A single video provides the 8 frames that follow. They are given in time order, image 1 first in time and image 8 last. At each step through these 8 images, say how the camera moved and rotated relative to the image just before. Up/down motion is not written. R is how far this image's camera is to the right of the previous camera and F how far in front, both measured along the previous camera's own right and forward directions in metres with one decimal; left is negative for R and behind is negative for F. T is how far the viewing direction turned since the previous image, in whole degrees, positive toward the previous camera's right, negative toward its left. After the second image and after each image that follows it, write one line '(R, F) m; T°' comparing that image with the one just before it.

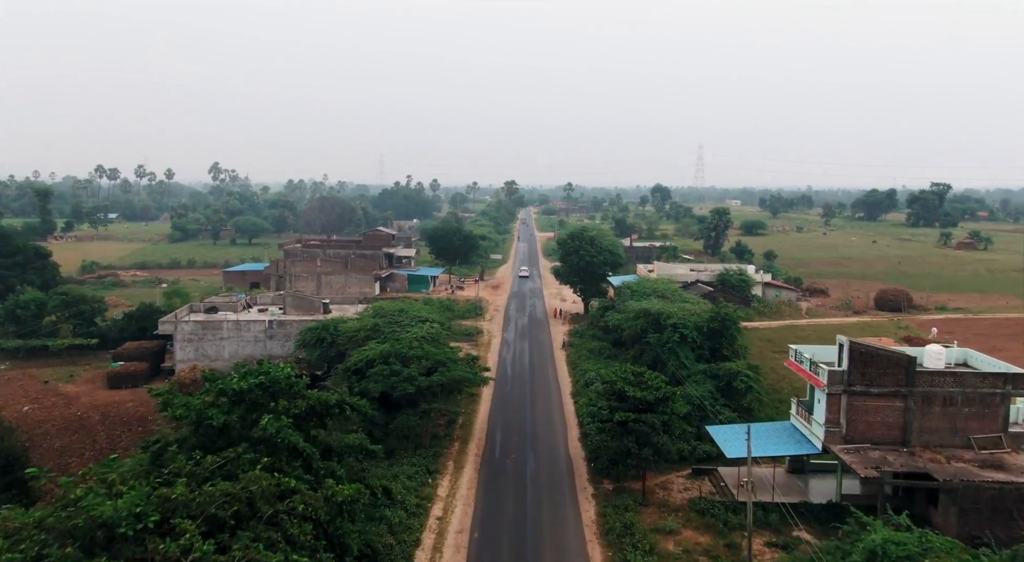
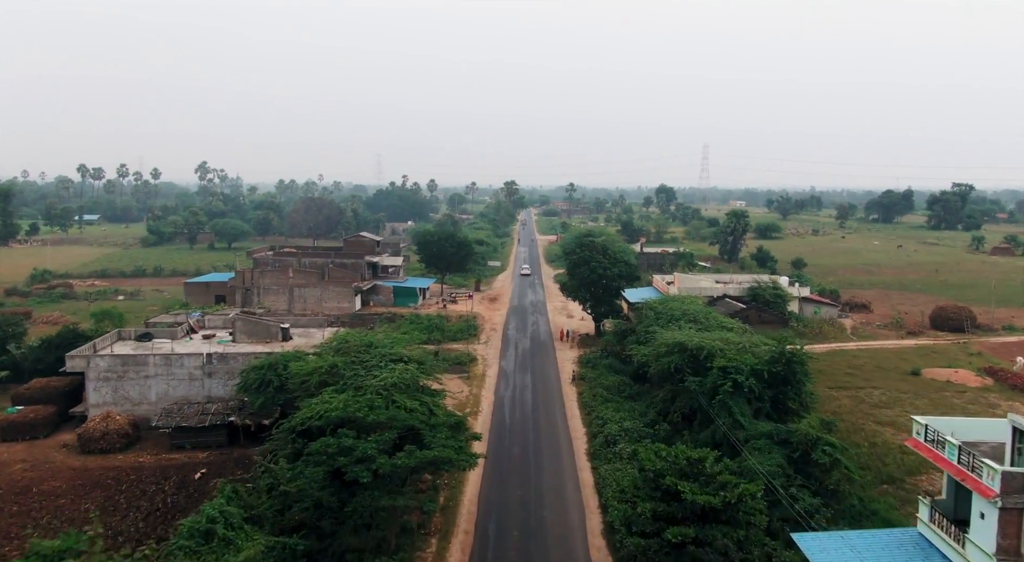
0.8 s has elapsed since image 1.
(0.0, +7.3) m; 0°
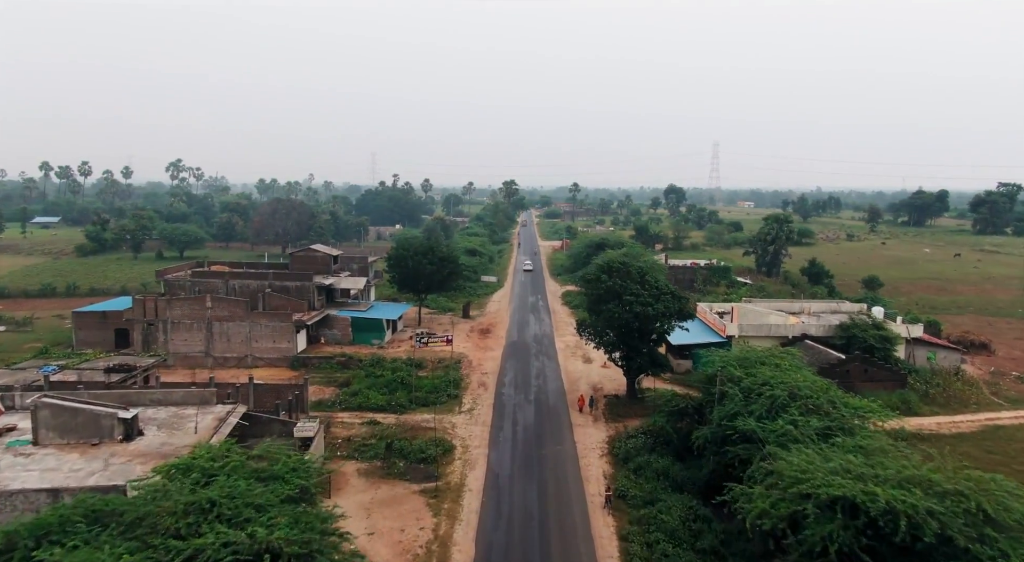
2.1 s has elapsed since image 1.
(+0.1, +13.6) m; 0°
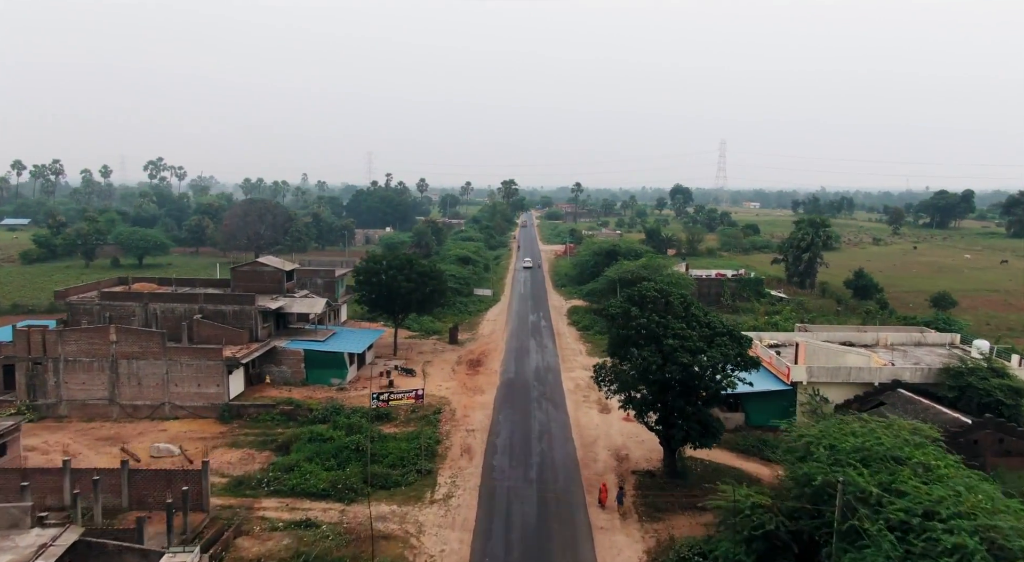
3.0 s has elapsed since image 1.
(+0.2, +8.8) m; 0°
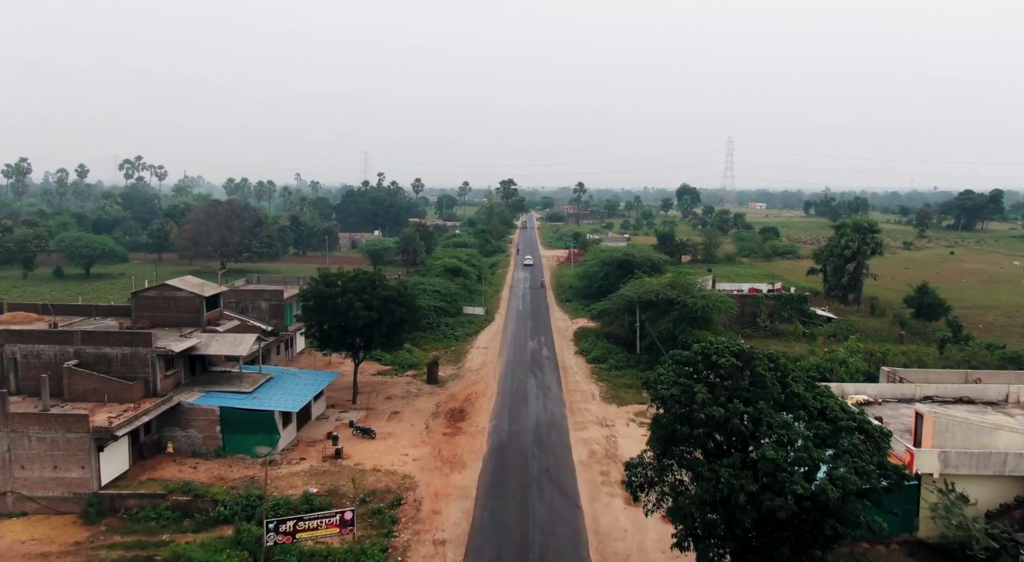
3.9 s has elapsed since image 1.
(+0.3, +8.8) m; 0°
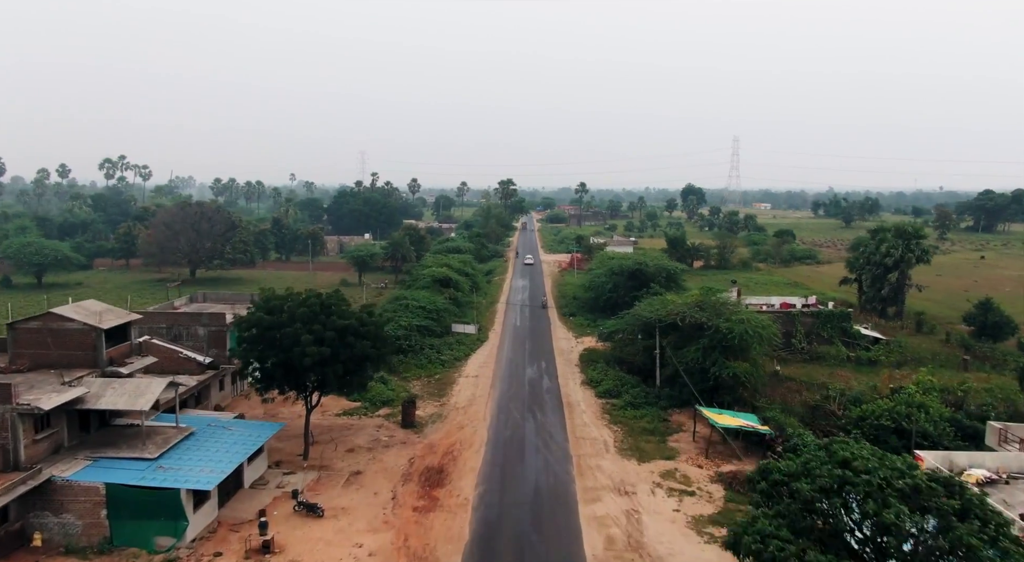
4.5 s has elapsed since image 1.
(+0.2, +6.3) m; 0°
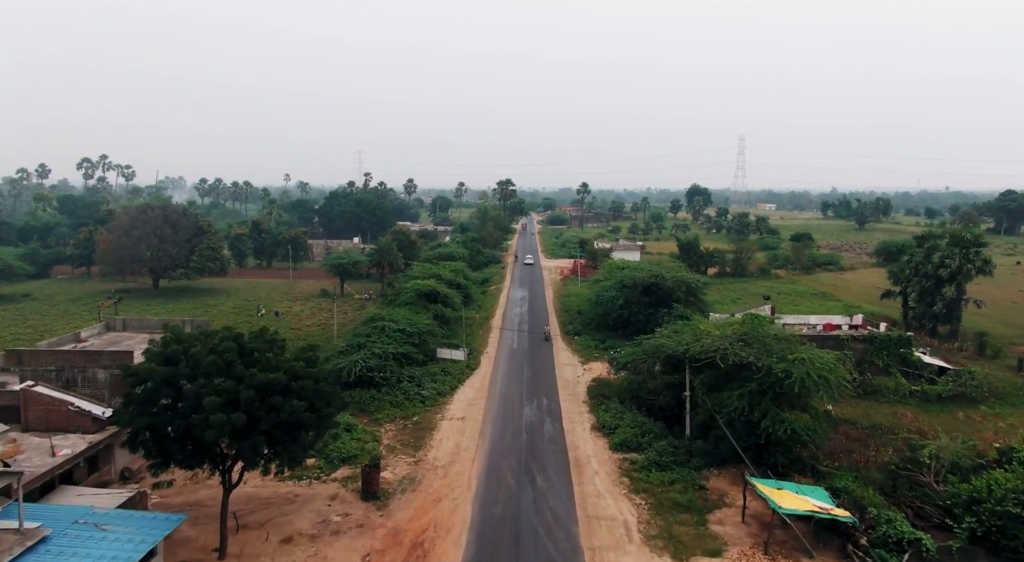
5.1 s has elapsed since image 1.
(+0.2, +6.4) m; 0°
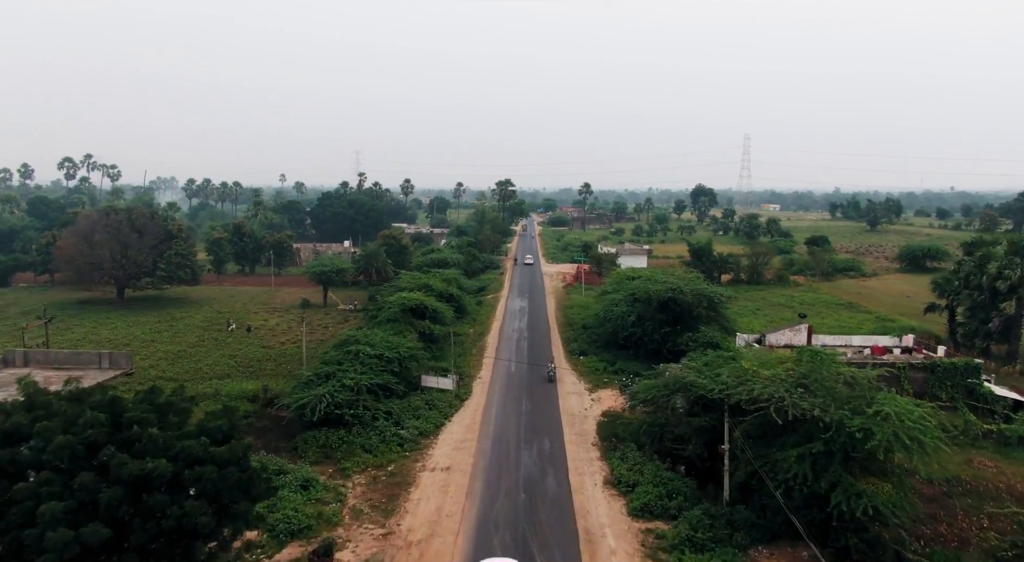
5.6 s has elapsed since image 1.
(+0.2, +5.1) m; 0°
